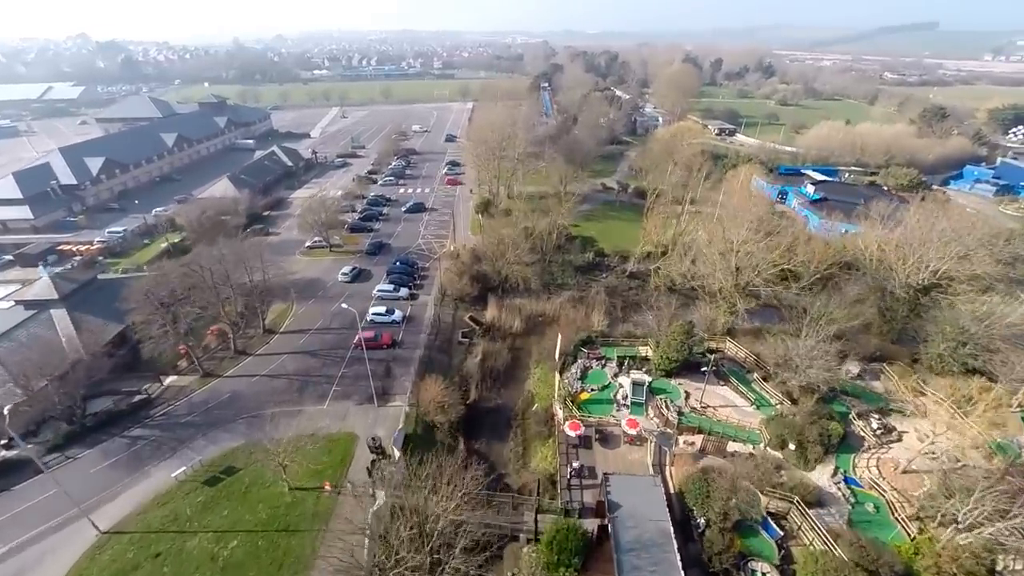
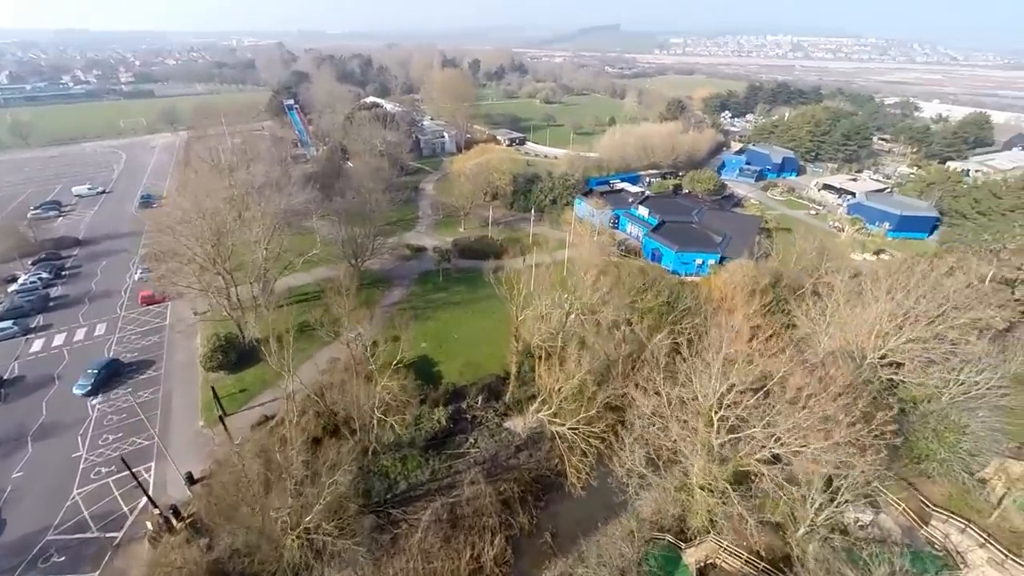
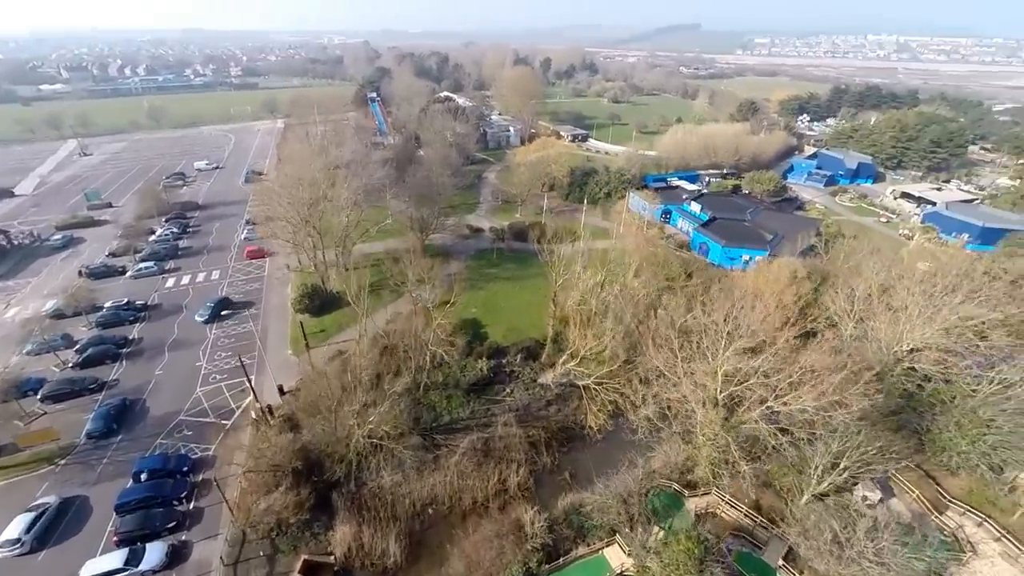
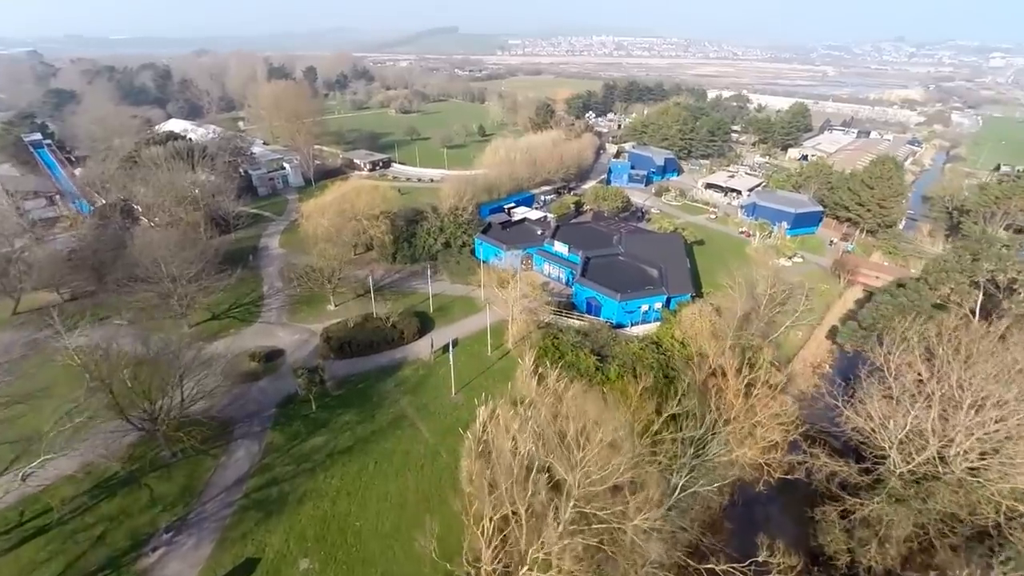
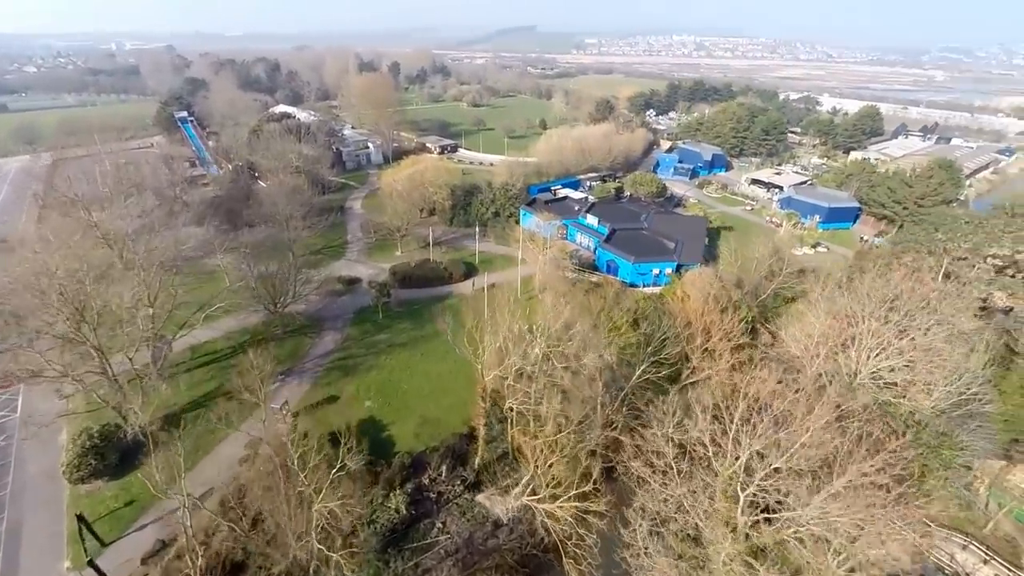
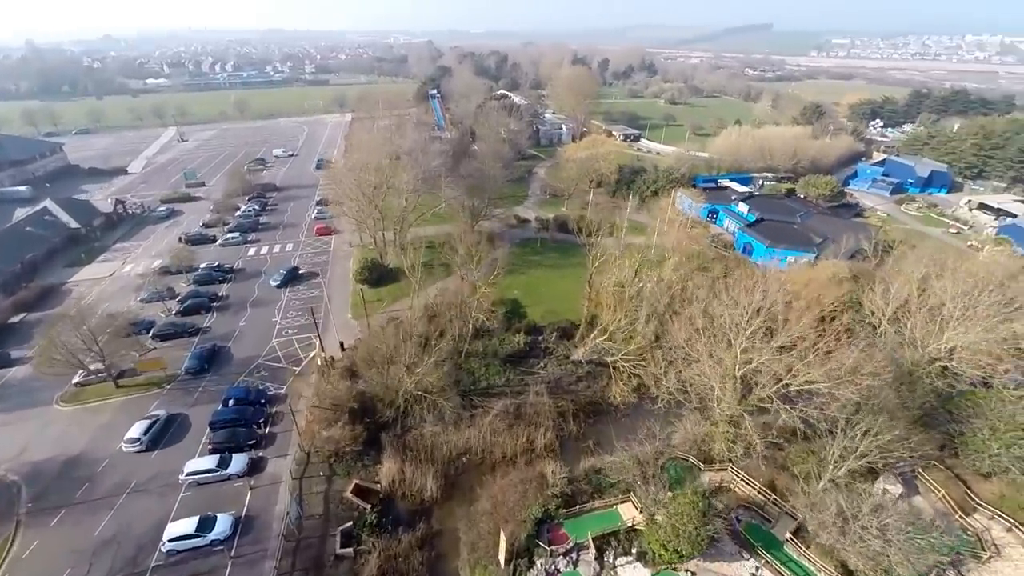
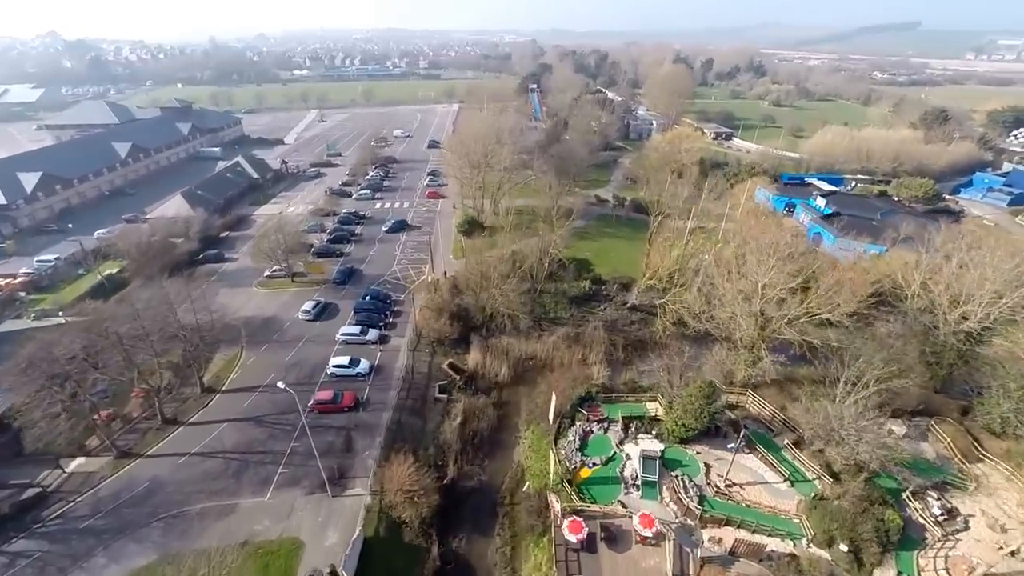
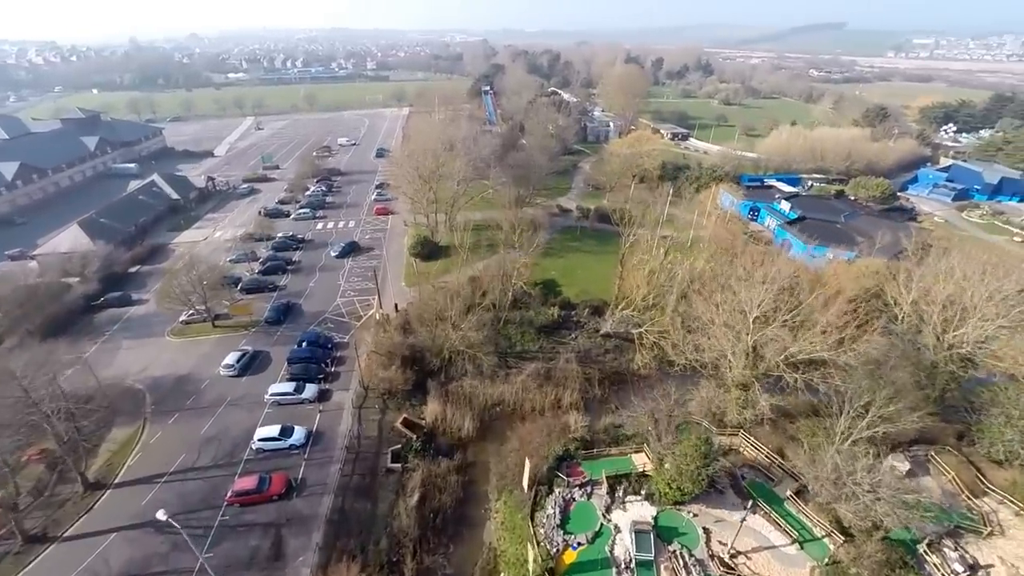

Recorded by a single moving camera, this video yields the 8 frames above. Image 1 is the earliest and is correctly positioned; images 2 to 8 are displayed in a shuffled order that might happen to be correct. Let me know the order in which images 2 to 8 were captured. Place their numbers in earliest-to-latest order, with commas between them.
7, 8, 6, 3, 2, 5, 4
